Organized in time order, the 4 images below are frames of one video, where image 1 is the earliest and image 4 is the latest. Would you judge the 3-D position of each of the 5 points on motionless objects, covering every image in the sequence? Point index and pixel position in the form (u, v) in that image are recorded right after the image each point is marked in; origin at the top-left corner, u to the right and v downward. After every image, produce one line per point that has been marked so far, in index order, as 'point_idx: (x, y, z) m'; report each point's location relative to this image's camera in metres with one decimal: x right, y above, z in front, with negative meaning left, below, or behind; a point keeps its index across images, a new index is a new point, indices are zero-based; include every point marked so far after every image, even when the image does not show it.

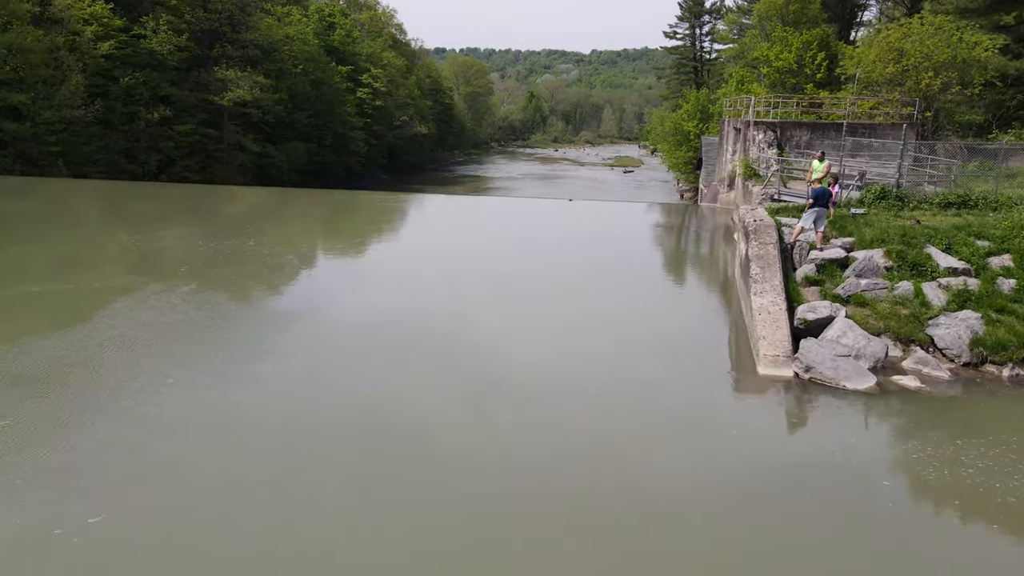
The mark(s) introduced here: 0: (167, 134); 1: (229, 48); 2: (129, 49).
0: (-8.4, +3.7, +17.5) m
1: (-7.5, +6.4, +19.3) m
2: (-8.8, +5.5, +16.6) m
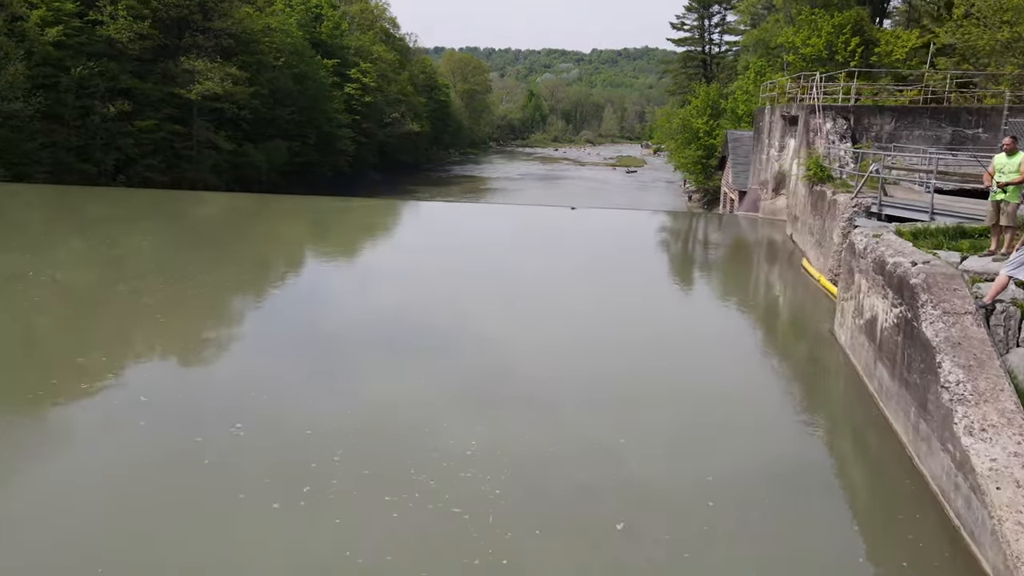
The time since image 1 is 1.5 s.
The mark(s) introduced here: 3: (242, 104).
0: (-8.5, +3.5, +15.9) m
1: (-7.7, +6.1, +17.7) m
2: (-8.9, +5.2, +15.0) m
3: (-7.2, +4.9, +19.3) m
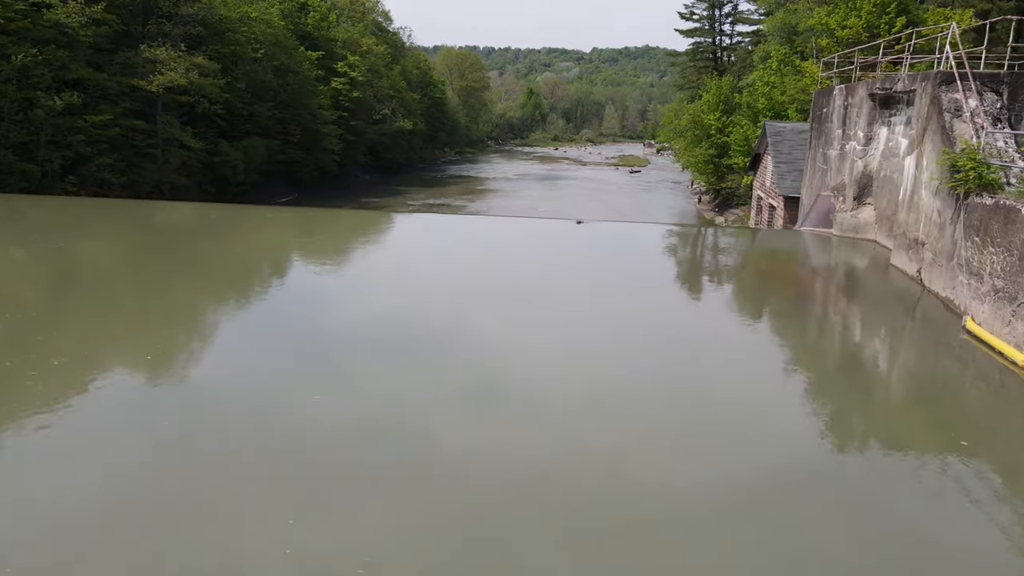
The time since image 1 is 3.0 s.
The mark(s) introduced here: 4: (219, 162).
0: (-8.6, +3.2, +14.3) m
1: (-7.8, +5.9, +16.1) m
2: (-9.0, +5.0, +13.4) m
3: (-7.3, +4.7, +17.7) m
4: (-7.6, +3.3, +18.6) m
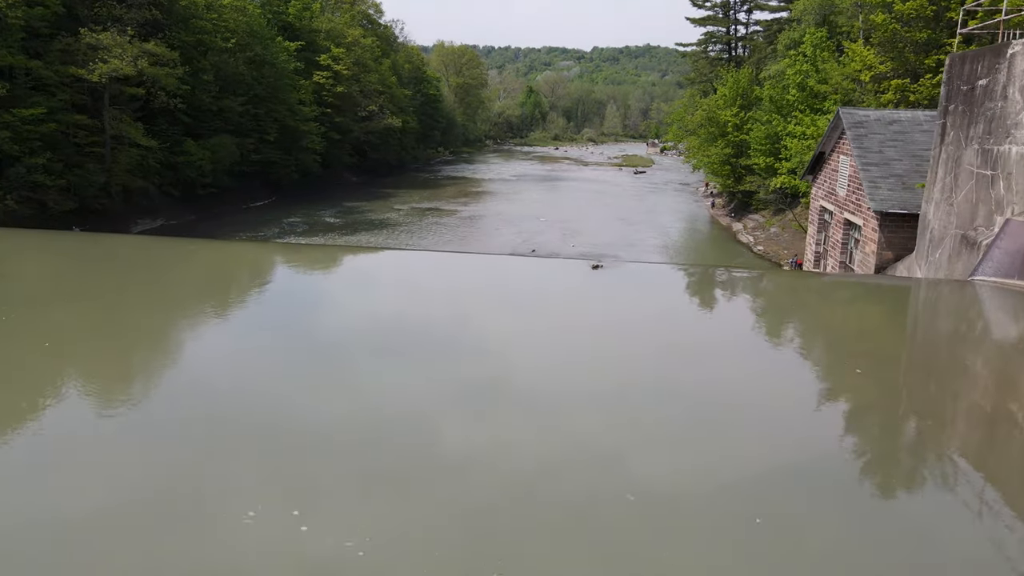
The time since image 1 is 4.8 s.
0: (-8.7, +2.9, +12.5) m
1: (-7.9, +5.5, +14.3) m
2: (-9.1, +4.7, +11.6) m
3: (-7.4, +4.3, +15.9) m
4: (-7.7, +2.9, +16.7) m
